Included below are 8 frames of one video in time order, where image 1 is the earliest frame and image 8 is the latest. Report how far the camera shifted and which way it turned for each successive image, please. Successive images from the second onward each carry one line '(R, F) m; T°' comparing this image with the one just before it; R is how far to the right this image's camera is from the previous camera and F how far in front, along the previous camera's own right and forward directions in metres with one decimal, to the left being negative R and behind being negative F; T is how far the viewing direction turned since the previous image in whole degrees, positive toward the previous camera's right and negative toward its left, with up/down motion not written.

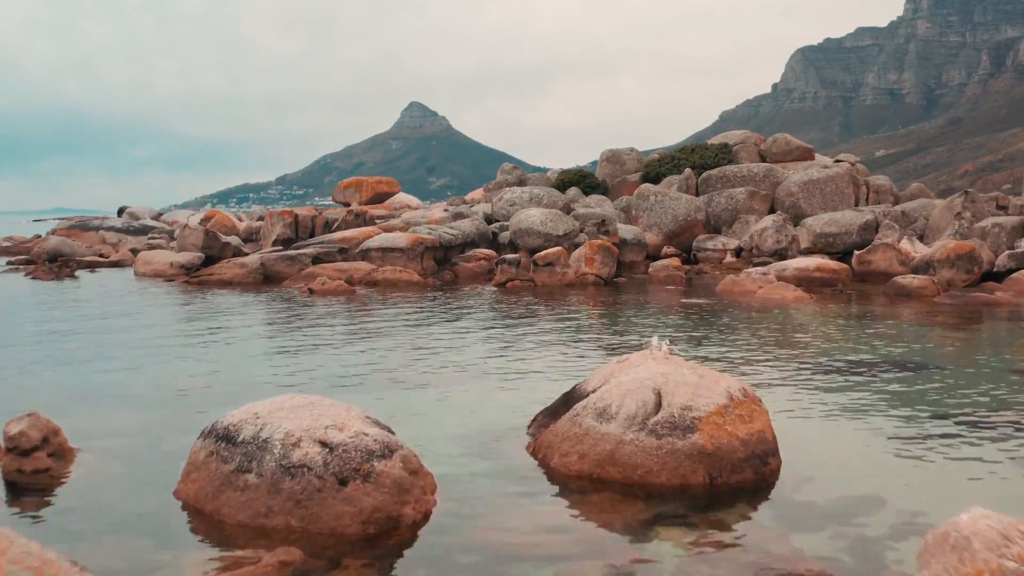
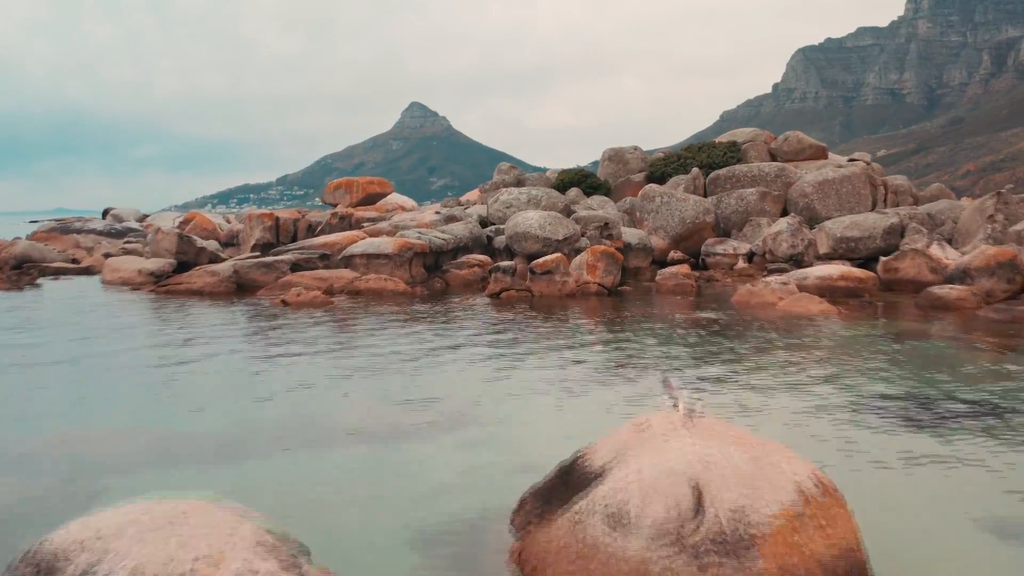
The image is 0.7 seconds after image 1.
(+0.1, +2.5) m; 0°
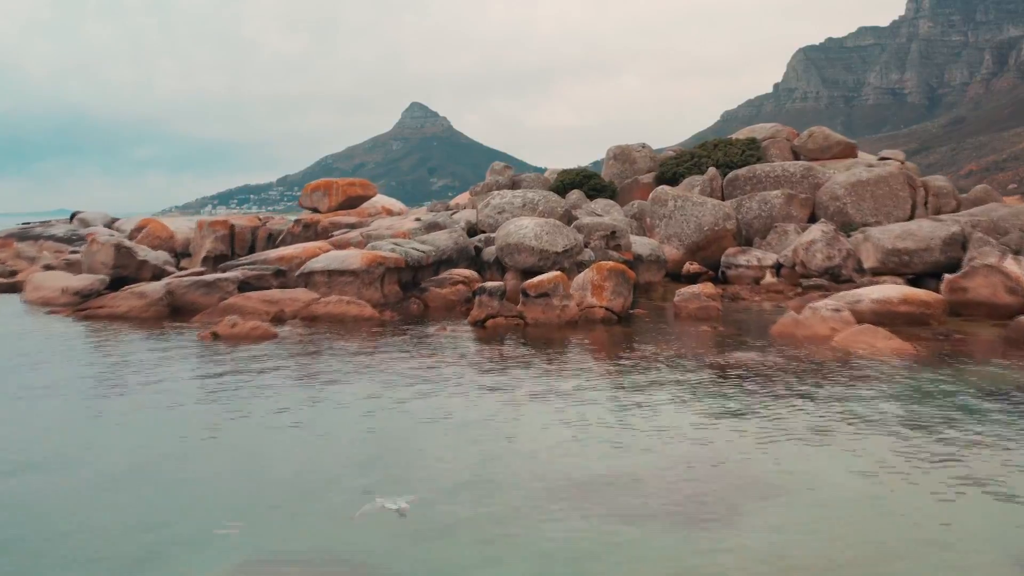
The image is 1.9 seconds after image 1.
(+0.2, +4.7) m; 0°
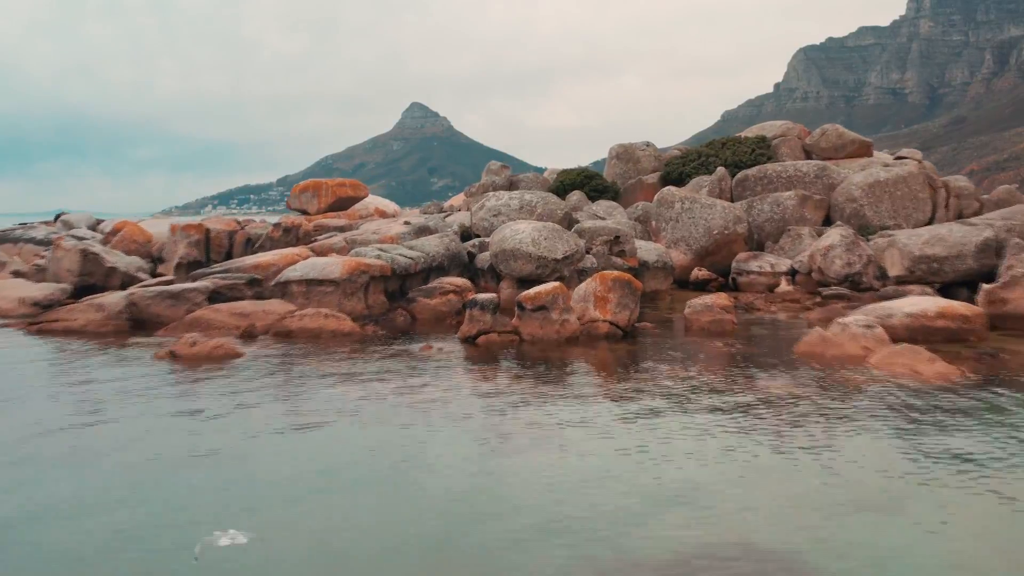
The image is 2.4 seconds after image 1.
(+0.1, +2.1) m; 0°
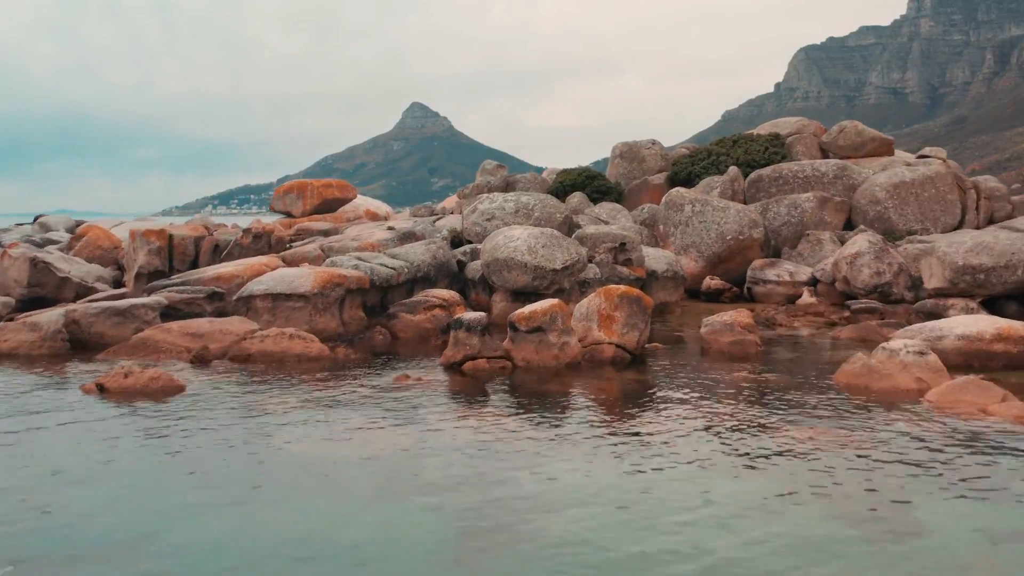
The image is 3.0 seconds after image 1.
(+0.1, +2.6) m; 0°
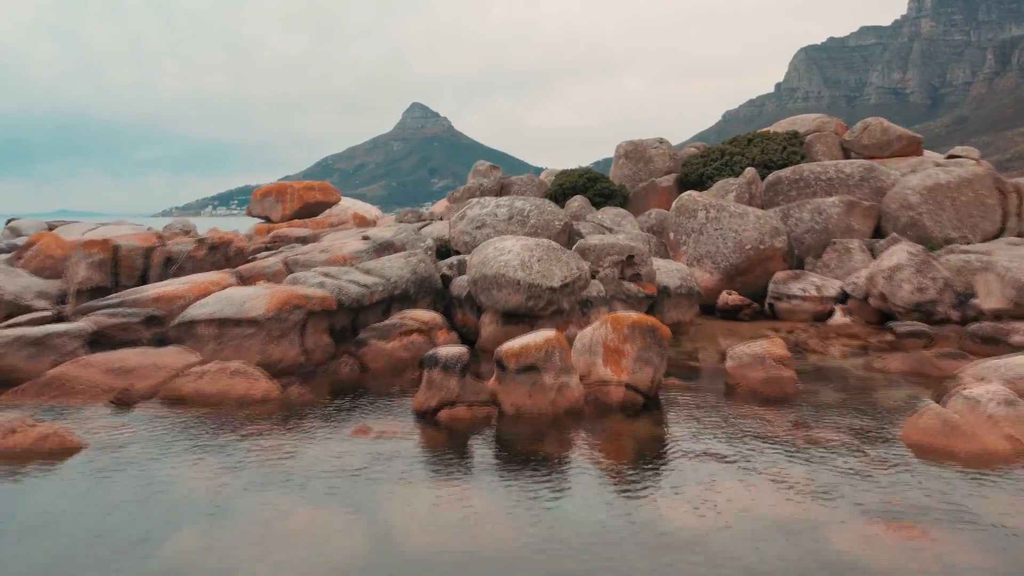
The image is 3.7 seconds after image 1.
(+0.1, +3.0) m; 0°
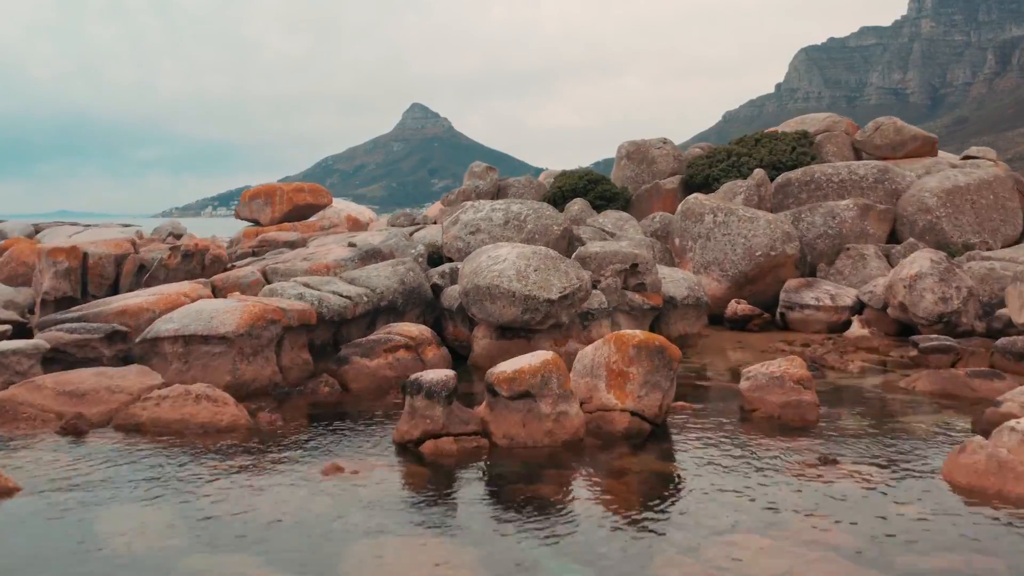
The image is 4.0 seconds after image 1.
(+0.1, +1.4) m; 0°
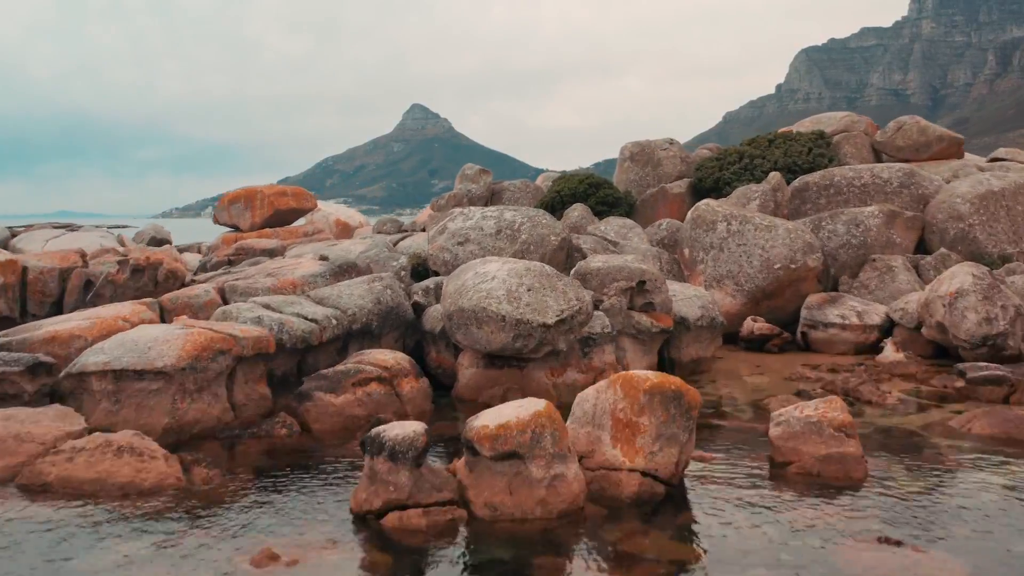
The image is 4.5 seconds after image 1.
(+0.1, +2.3) m; 0°
